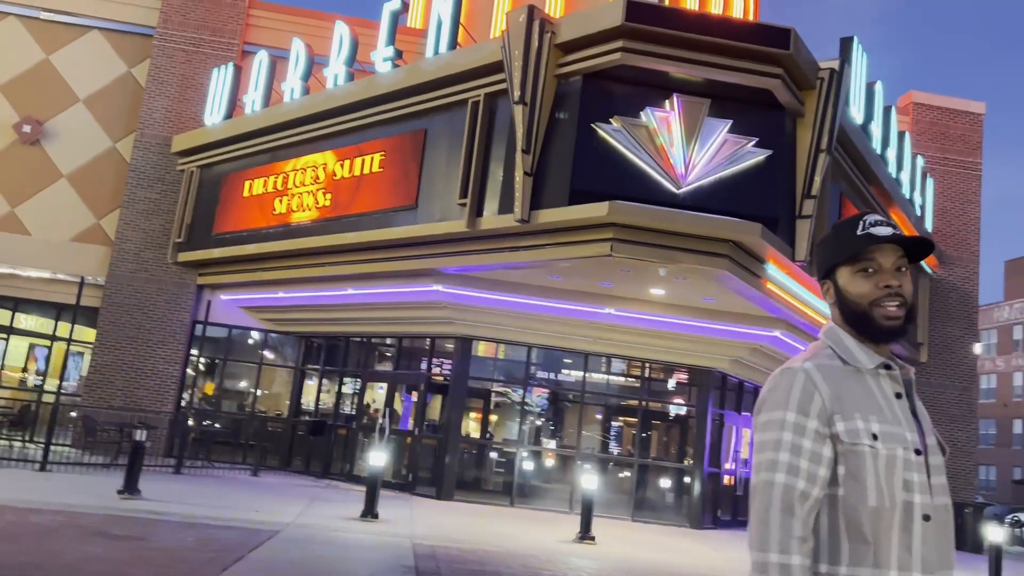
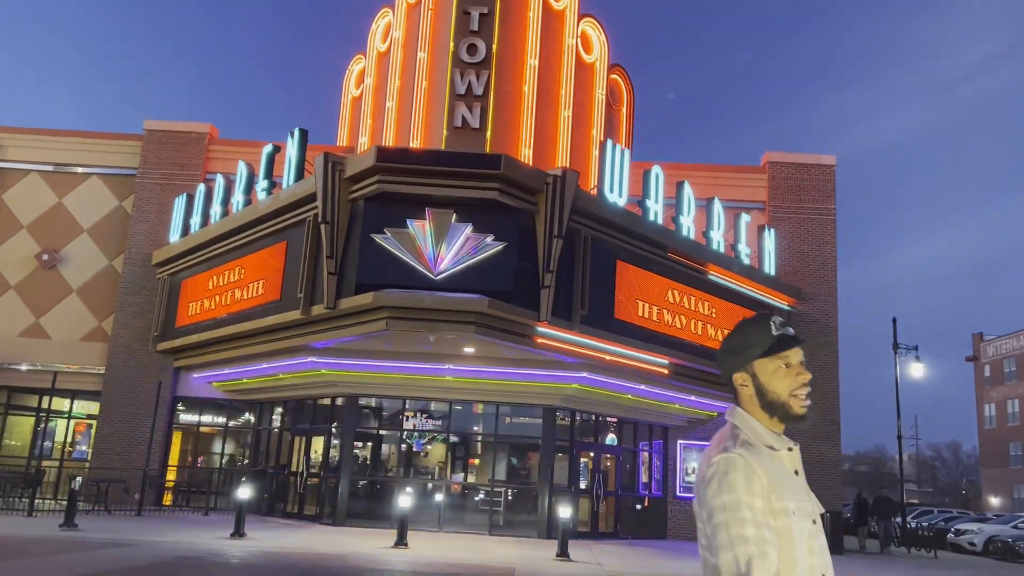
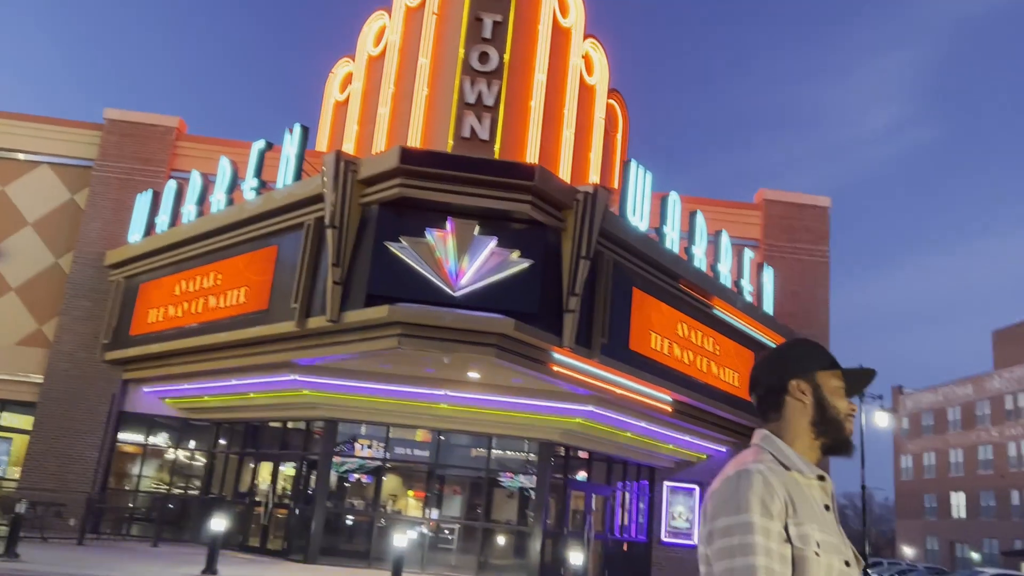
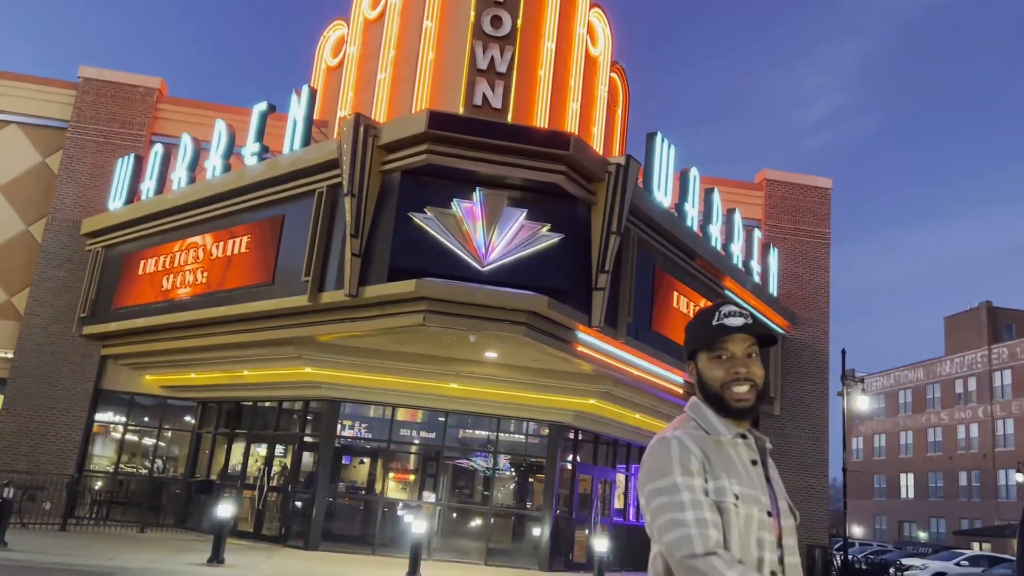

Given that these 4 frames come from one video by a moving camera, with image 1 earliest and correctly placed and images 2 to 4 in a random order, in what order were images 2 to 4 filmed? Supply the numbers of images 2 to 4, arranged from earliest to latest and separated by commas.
4, 3, 2
